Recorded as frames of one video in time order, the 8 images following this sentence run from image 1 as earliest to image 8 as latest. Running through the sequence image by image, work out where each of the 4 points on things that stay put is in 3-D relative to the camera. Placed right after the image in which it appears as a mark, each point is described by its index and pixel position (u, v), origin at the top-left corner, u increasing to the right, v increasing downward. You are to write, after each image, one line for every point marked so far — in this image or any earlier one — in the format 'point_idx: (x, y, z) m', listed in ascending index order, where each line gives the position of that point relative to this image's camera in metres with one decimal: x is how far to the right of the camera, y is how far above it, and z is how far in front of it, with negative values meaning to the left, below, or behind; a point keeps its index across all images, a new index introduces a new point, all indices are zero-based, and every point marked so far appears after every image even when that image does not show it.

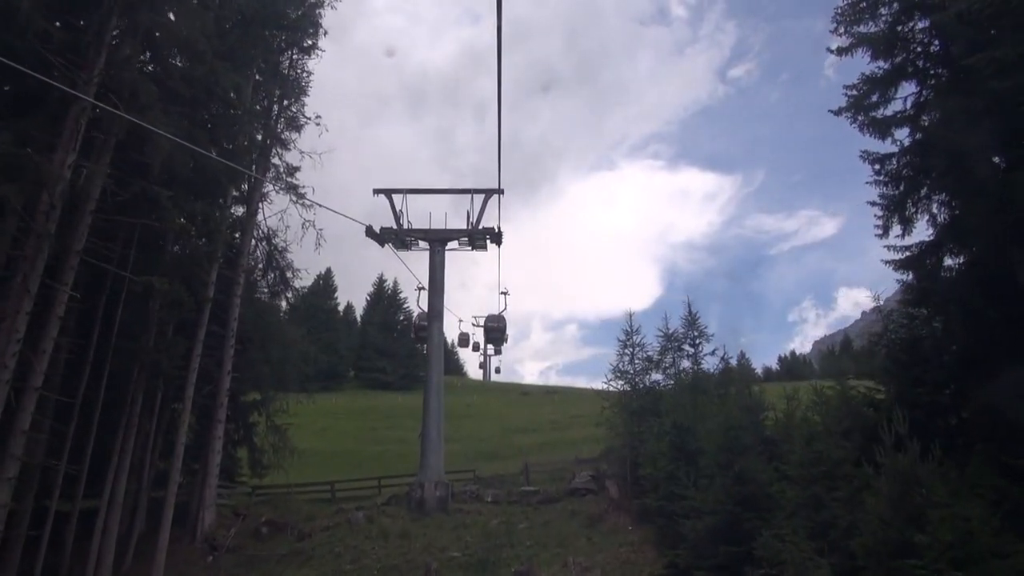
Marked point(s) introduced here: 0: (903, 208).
0: (+7.9, +1.6, +18.1) m
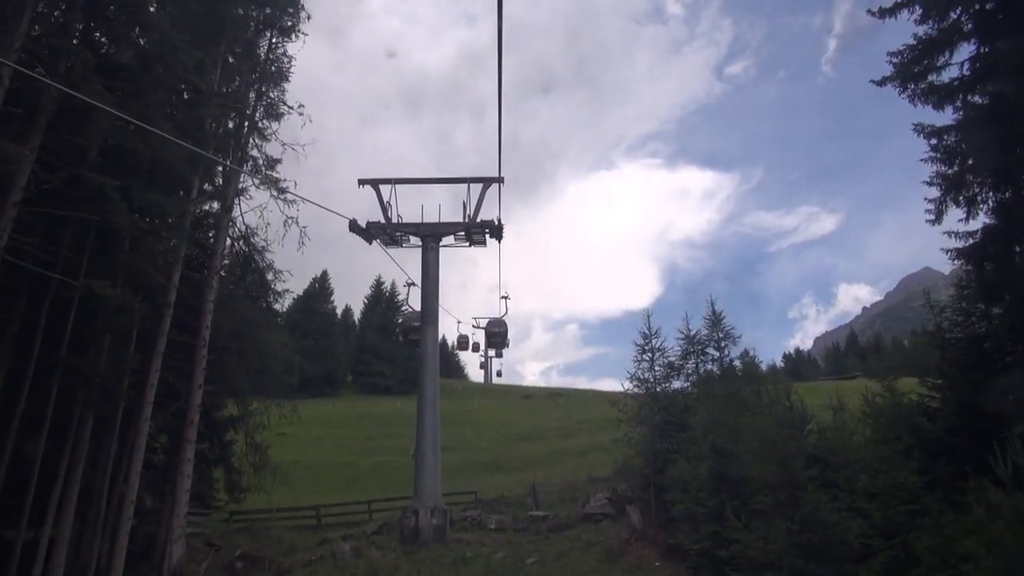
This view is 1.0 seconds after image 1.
0: (+7.9, +1.7, +15.8) m
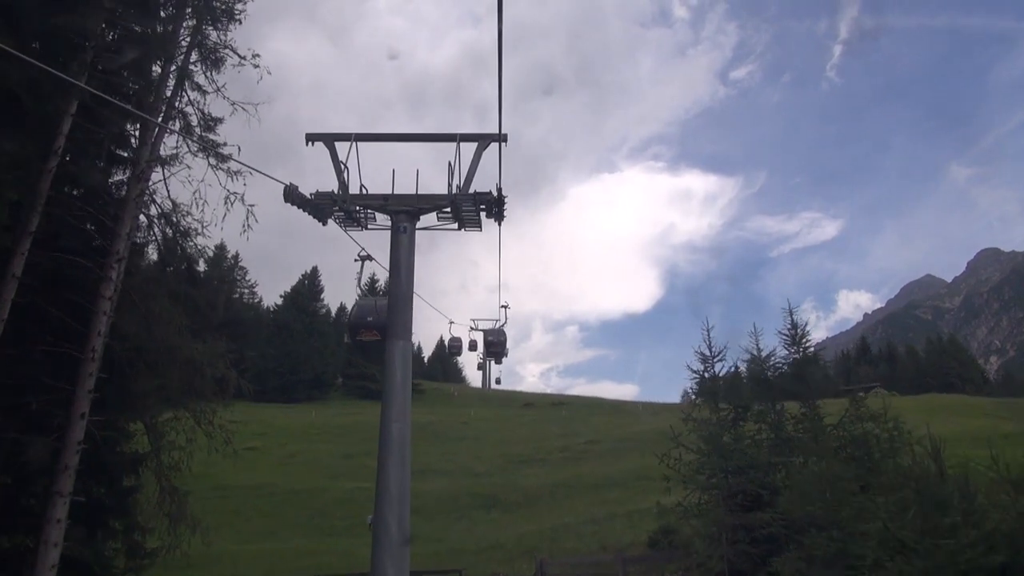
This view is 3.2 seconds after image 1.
0: (+8.0, +1.6, +10.2) m
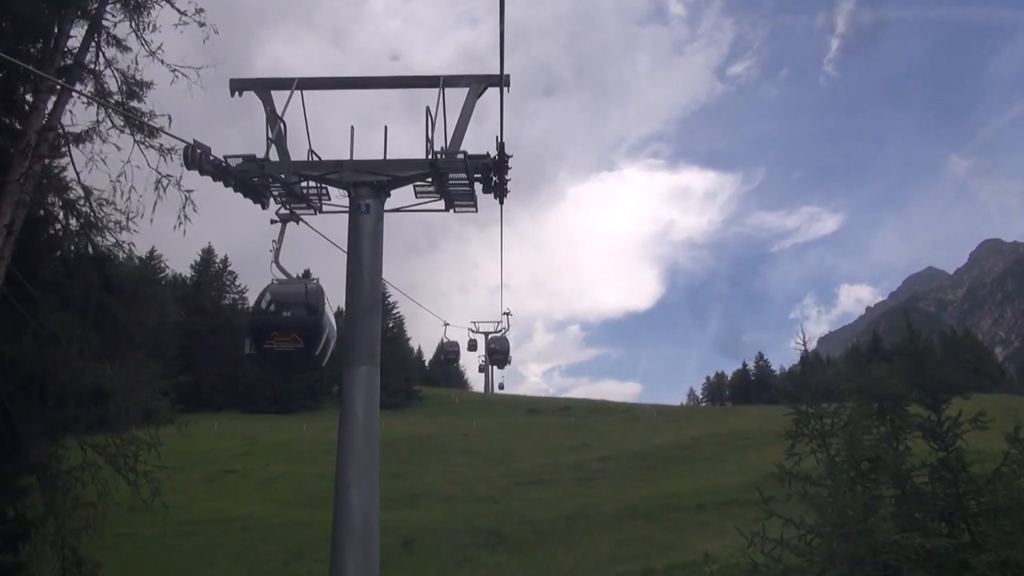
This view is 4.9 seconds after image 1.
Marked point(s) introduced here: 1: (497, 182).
0: (+8.1, +1.8, +6.2) m
1: (-0.2, +1.2, +10.7) m
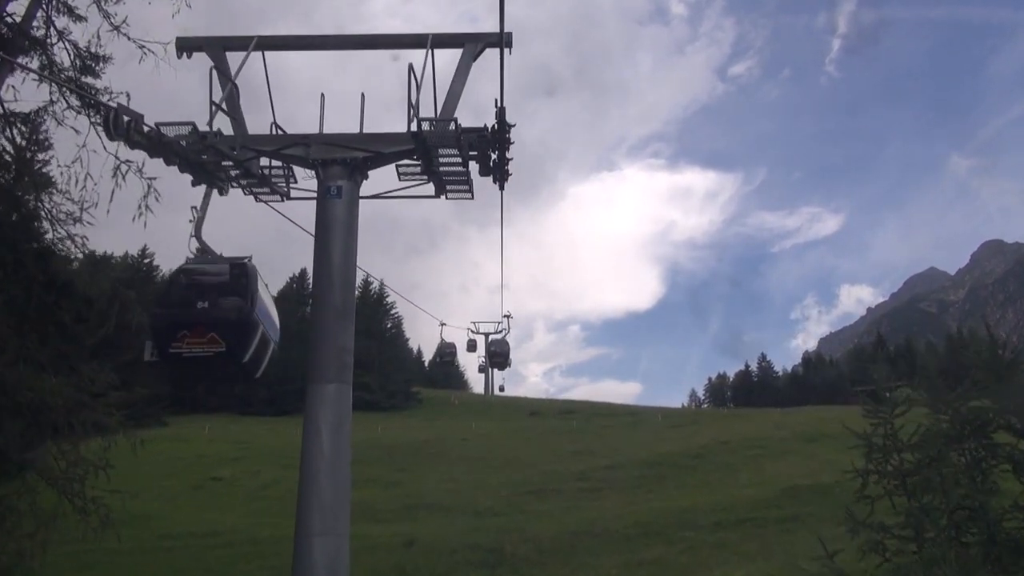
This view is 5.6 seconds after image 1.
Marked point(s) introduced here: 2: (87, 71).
0: (+8.1, +1.8, +4.4) m
1: (-0.1, +1.2, +9.0) m
2: (-6.7, +3.5, +14.2) m
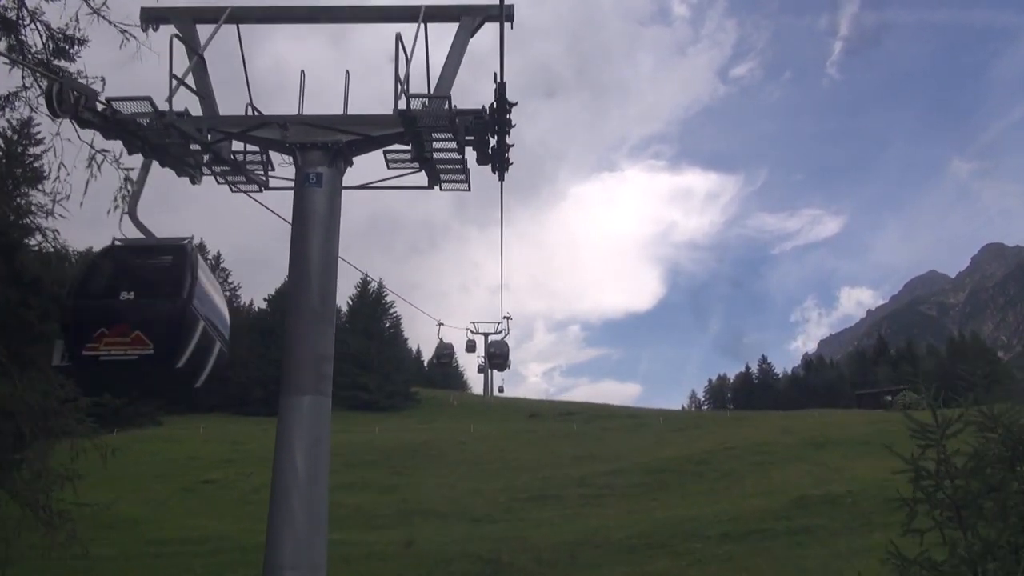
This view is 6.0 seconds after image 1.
0: (+8.1, +1.7, +3.6) m
1: (-0.1, +1.2, +8.1) m
2: (-6.6, +3.5, +13.3) m
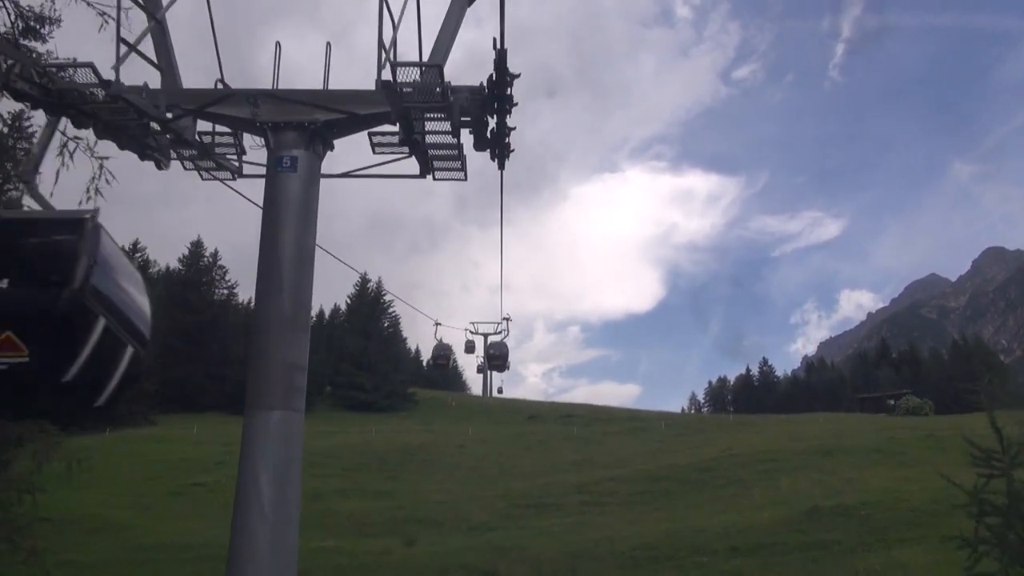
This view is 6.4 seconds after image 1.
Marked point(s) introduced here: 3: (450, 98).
0: (+8.1, +1.6, +2.7) m
1: (-0.1, +1.2, +7.2) m
2: (-6.6, +3.5, +12.4) m
3: (-0.6, +1.4, +6.9) m
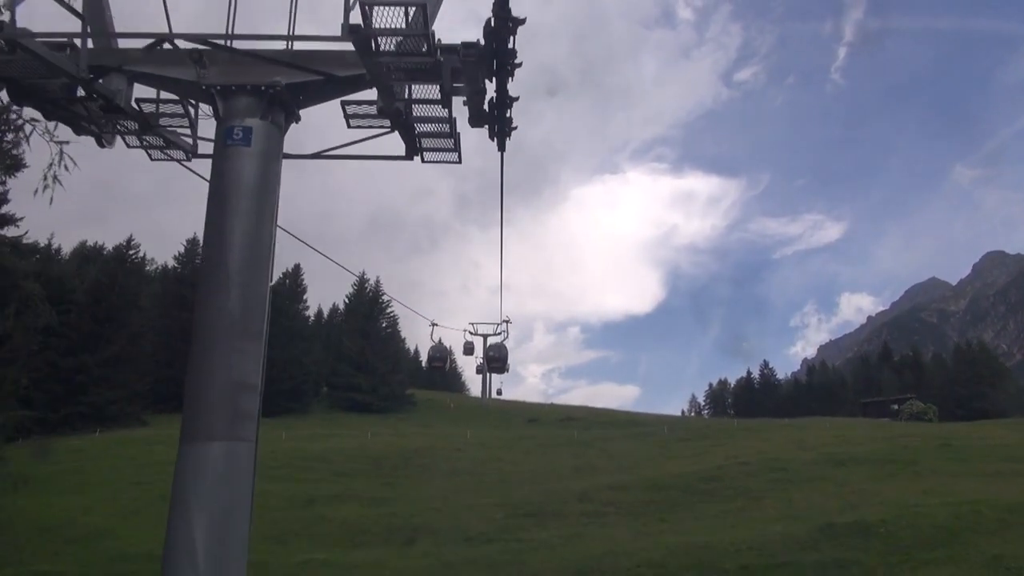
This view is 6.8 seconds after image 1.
0: (+8.2, +1.6, +1.5) m
1: (-0.1, +1.2, +6.0) m
2: (-6.6, +3.6, +11.3) m
3: (-0.6, +1.4, +5.8) m
